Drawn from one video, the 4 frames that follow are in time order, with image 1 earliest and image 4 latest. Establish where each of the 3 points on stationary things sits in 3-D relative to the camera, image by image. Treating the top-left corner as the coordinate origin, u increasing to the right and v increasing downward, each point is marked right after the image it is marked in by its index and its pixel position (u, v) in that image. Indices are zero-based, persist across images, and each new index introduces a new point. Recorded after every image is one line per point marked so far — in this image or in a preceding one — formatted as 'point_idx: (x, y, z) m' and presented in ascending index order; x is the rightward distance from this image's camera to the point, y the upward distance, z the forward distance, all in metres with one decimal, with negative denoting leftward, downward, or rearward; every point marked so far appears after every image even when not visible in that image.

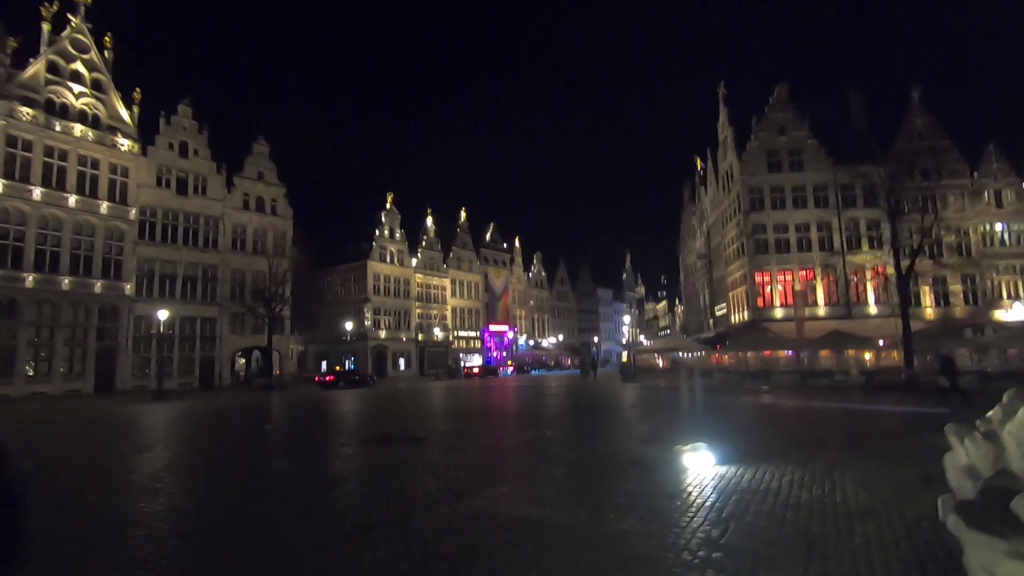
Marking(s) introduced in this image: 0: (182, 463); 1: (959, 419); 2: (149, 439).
0: (-5.8, -3.1, +11.3) m
1: (+12.4, -3.7, +17.9) m
2: (-8.1, -3.5, +14.4) m
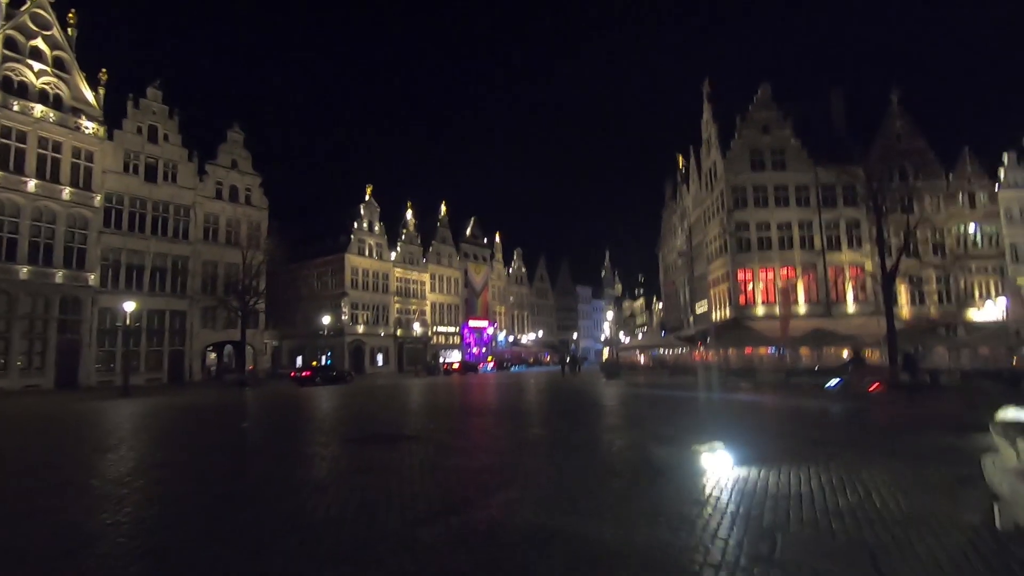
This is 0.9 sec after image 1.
0: (-5.8, -2.9, +10.3) m
1: (+12.1, -3.6, +17.6) m
2: (-8.3, -3.2, +13.4) m
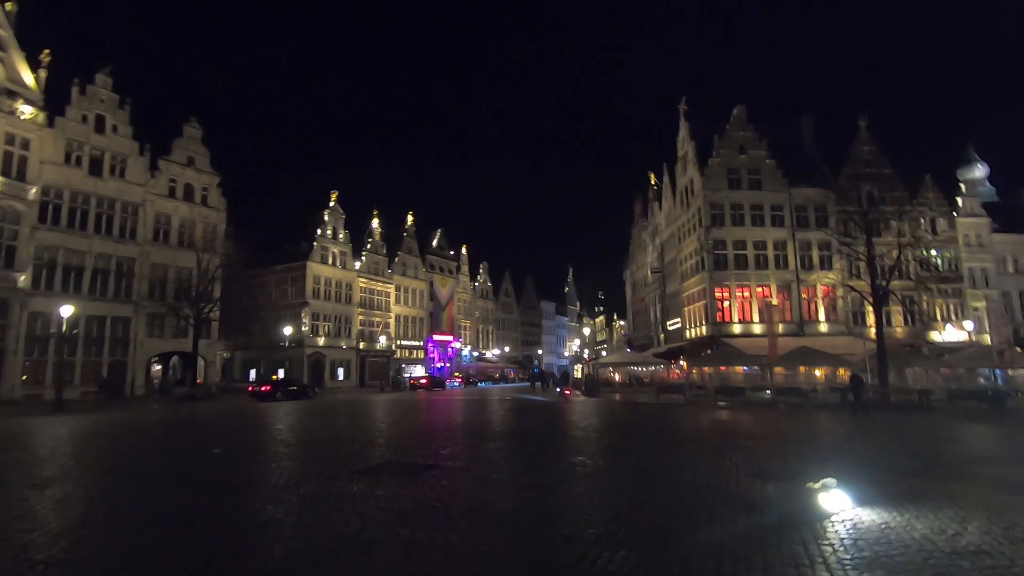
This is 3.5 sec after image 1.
0: (-5.1, -2.7, +8.1) m
1: (+12.2, -4.1, +16.6) m
2: (-7.8, -3.1, +10.9) m
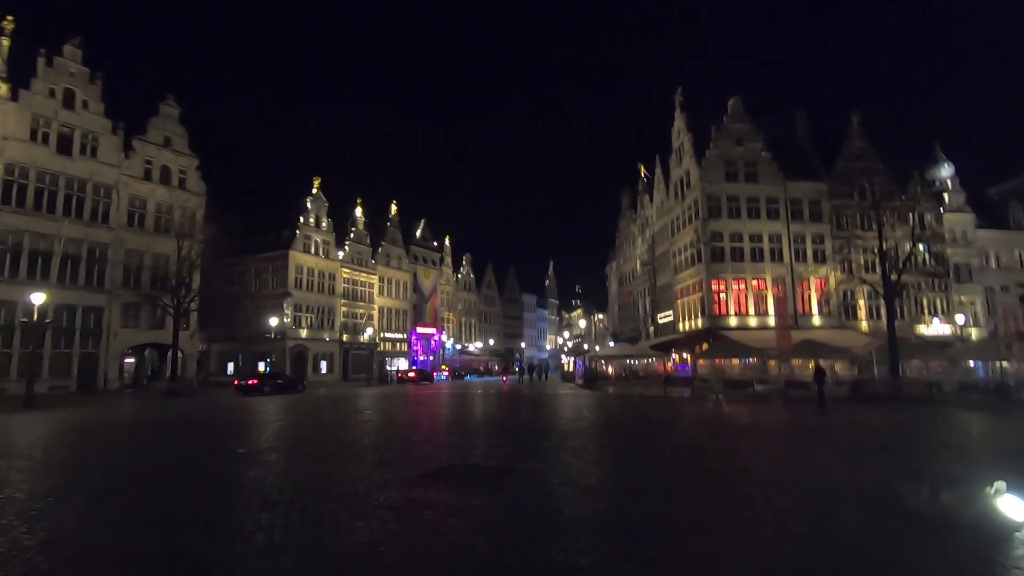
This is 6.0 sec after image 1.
0: (-3.8, -2.4, +6.6) m
1: (+13.0, -3.8, +16.0) m
2: (-6.7, -2.7, +9.3) m
